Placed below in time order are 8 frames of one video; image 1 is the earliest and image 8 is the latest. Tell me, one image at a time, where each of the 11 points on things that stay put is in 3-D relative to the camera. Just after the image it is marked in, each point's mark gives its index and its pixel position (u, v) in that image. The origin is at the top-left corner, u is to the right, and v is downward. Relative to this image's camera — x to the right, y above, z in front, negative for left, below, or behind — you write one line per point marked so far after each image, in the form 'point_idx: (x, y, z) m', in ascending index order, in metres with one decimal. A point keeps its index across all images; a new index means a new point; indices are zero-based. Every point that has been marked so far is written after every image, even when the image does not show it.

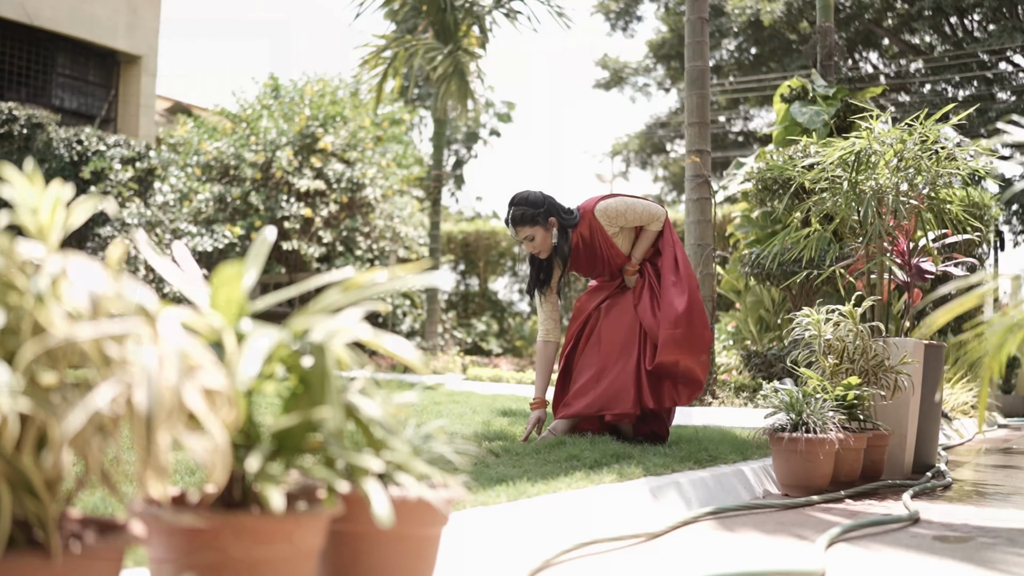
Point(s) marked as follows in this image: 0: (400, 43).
0: (-0.9, +2.0, +9.2) m
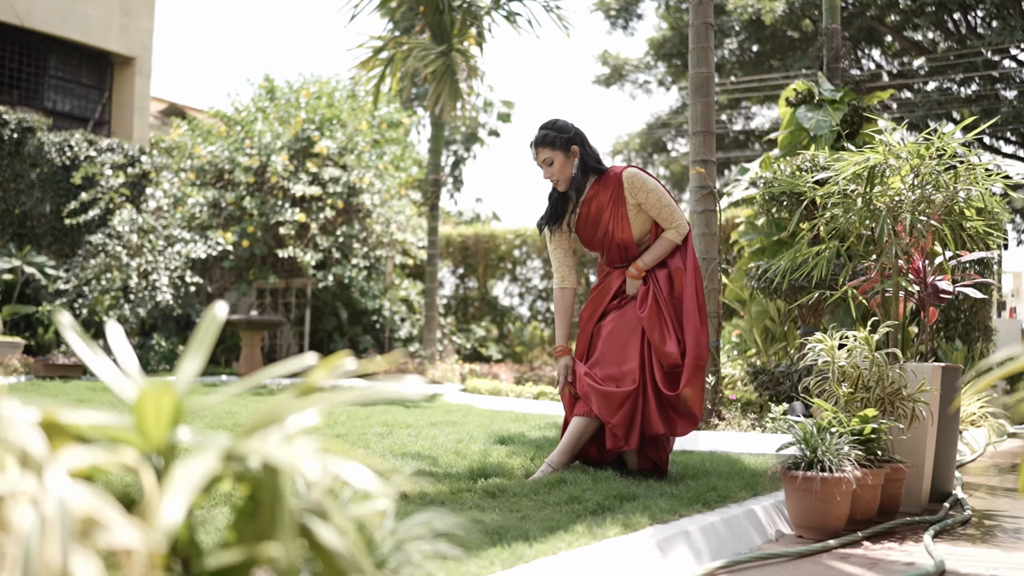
0: (-0.9, +1.9, +9.0) m
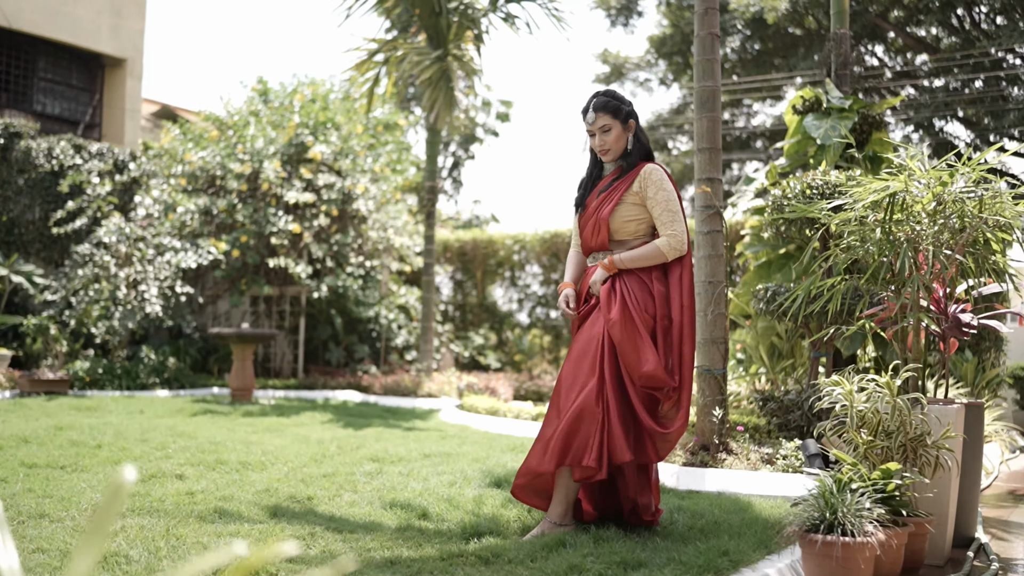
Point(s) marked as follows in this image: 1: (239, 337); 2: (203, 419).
0: (-0.9, +1.8, +8.8) m
1: (-1.8, -0.3, +7.5) m
2: (-1.6, -0.7, +5.9) m
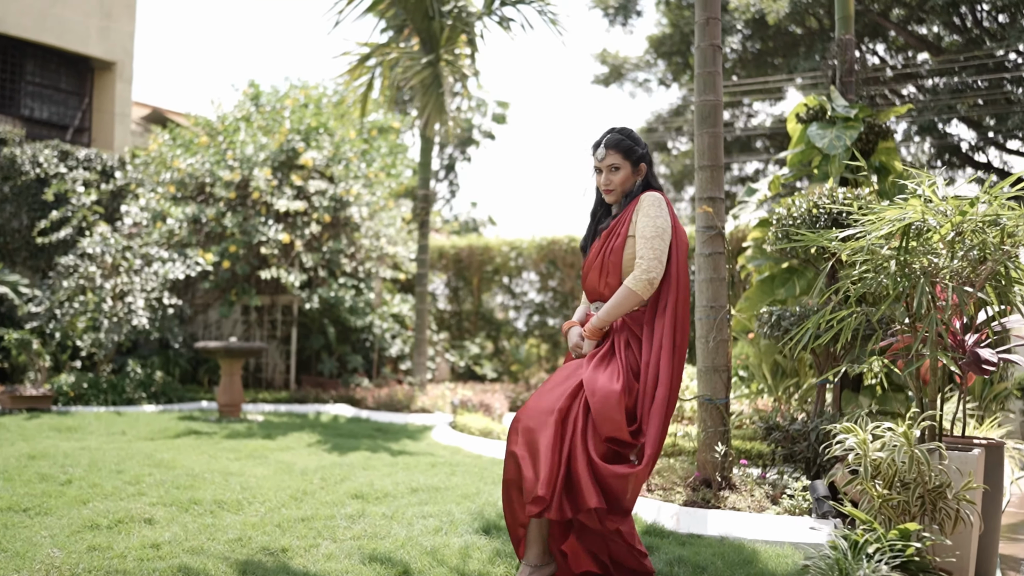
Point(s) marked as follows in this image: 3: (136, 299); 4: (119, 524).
0: (-1.0, +1.8, +8.5) m
1: (-1.8, -0.4, +7.3) m
2: (-1.6, -0.8, +5.7) m
3: (-2.7, -0.1, +8.1) m
4: (-1.1, -0.7, +3.3) m
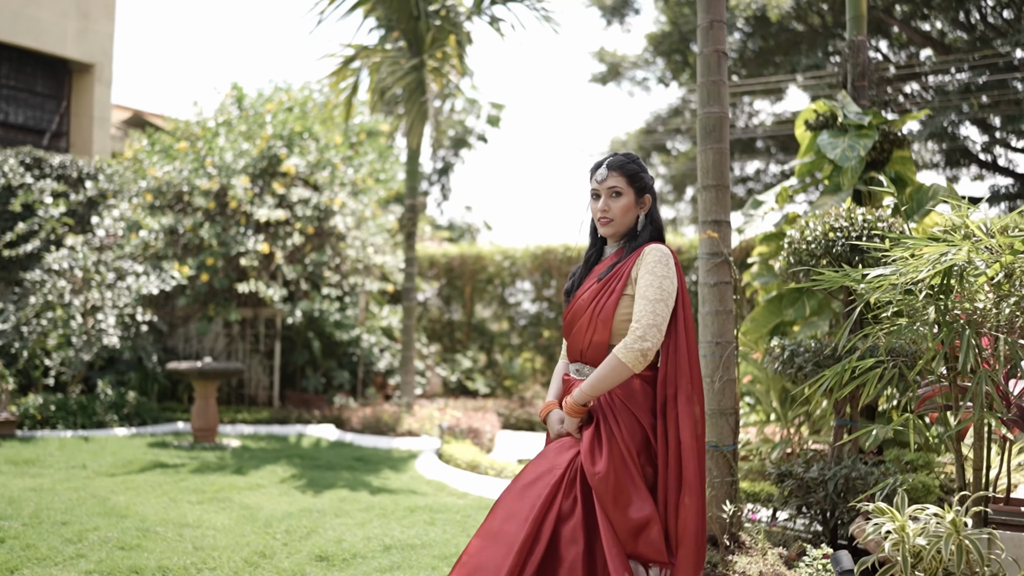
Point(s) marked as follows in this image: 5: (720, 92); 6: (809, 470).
0: (-1.0, +1.7, +8.1) m
1: (-1.9, -0.5, +6.9) m
2: (-1.7, -0.9, +5.3) m
3: (-2.7, -0.2, +7.7) m
4: (-1.2, -0.8, +2.9) m
5: (+0.7, +0.7, +3.8) m
6: (+1.0, -0.6, +3.9) m
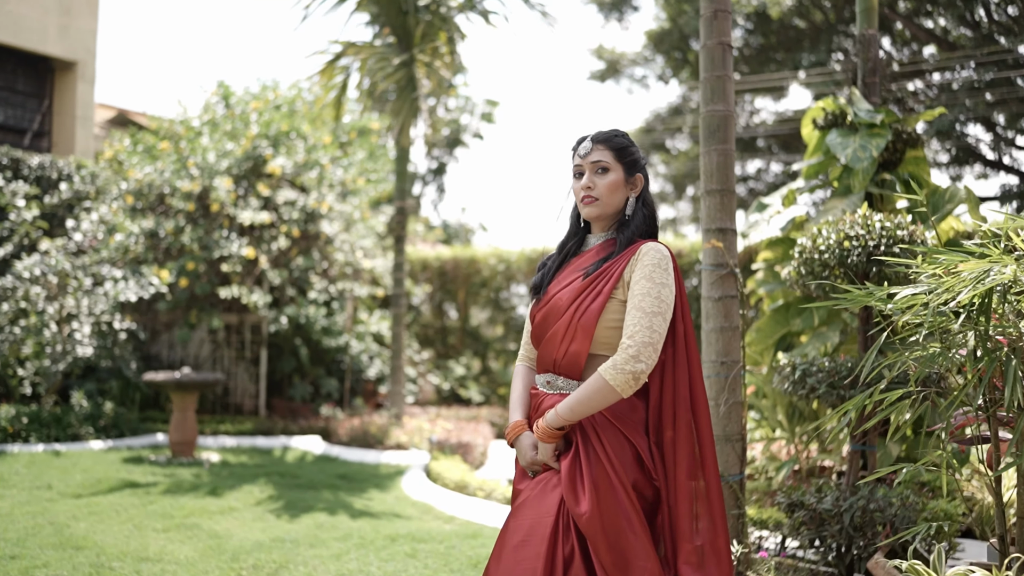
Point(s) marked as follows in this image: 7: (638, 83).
0: (-1.1, +1.6, +7.8) m
1: (-1.9, -0.6, +6.6) m
2: (-1.7, -0.9, +5.0) m
3: (-2.8, -0.2, +7.4) m
4: (-1.2, -0.8, +2.6) m
5: (+0.6, +0.6, +3.5) m
6: (+1.0, -0.7, +3.6) m
7: (+1.3, +2.2, +12.2) m
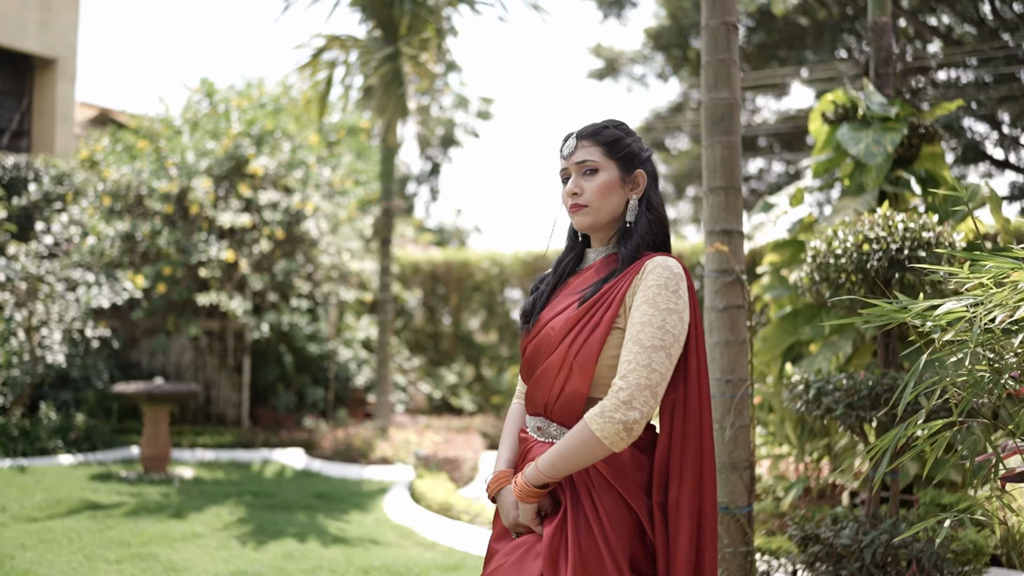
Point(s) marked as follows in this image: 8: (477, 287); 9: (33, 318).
0: (-1.1, +1.6, +7.4) m
1: (-2.0, -0.6, +6.2) m
2: (-1.8, -1.0, +4.6) m
3: (-2.8, -0.3, +7.0) m
4: (-1.3, -0.9, +2.2) m
5: (+0.6, +0.6, +3.1) m
6: (+0.9, -0.7, +3.2) m
7: (+1.3, +2.1, +11.9) m
8: (-0.3, 0.0, +9.7) m
9: (-2.9, -0.2, +7.0) m
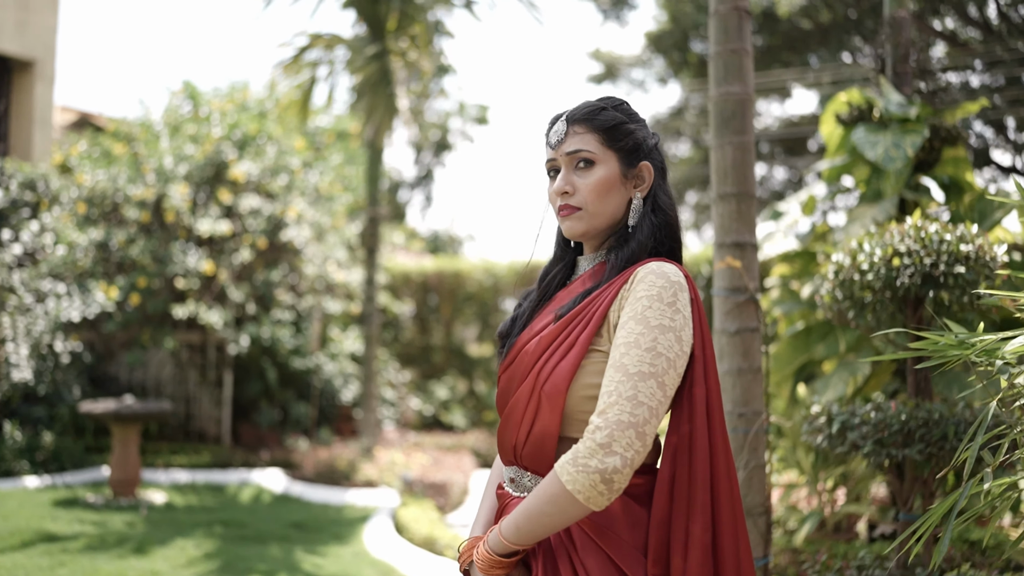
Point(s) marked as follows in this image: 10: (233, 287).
0: (-1.2, +1.5, +7.1) m
1: (-2.0, -0.7, +5.9) m
2: (-1.8, -1.0, +4.2) m
3: (-2.9, -0.3, +6.7) m
4: (-1.3, -0.9, +1.8) m
5: (+0.6, +0.5, +2.7) m
6: (+0.9, -0.7, +2.9) m
7: (+1.2, +2.0, +11.5) m
8: (-0.3, -0.1, +9.3) m
9: (-3.0, -0.2, +6.6) m
10: (-1.9, 0.0, +7.7) m
